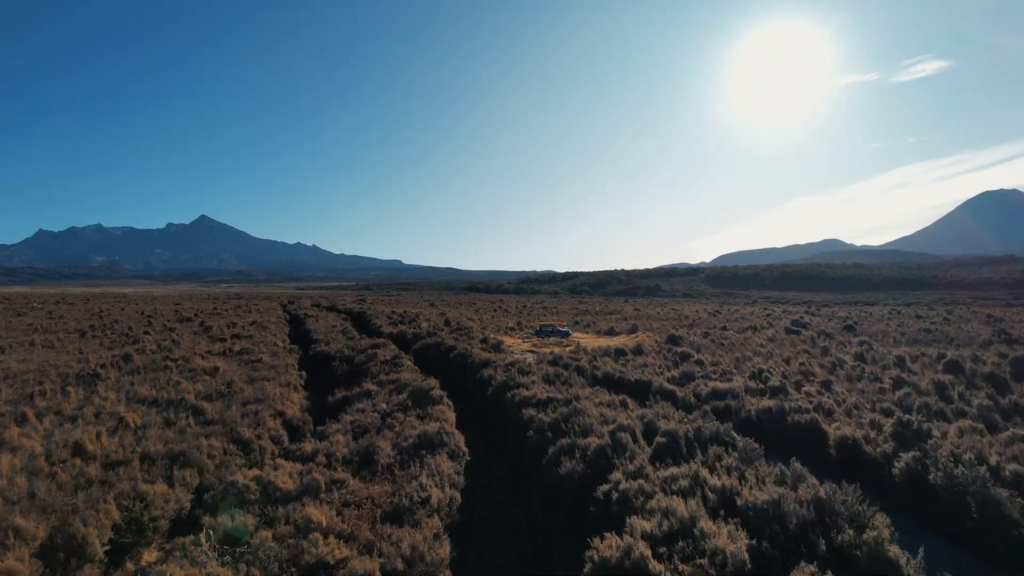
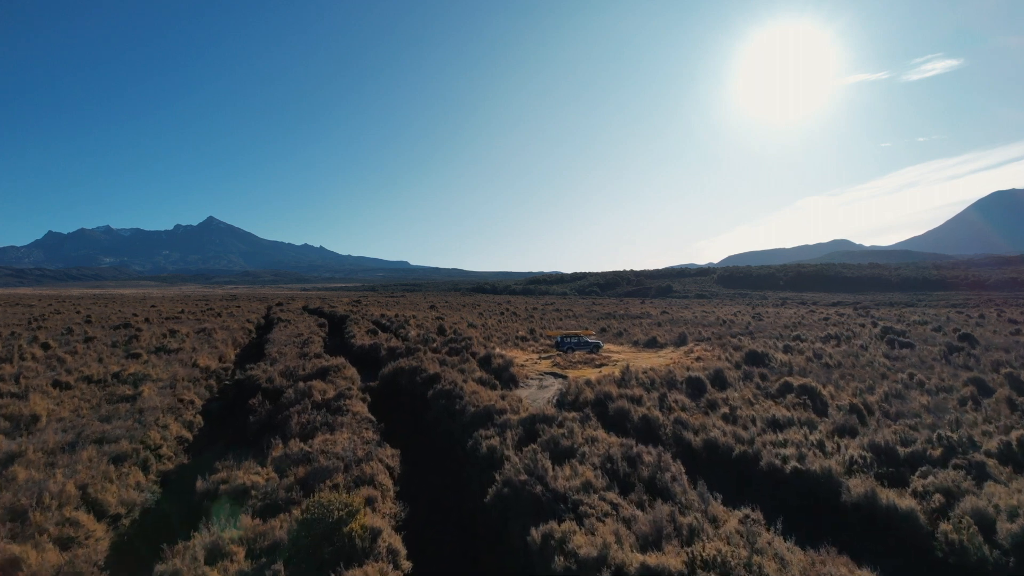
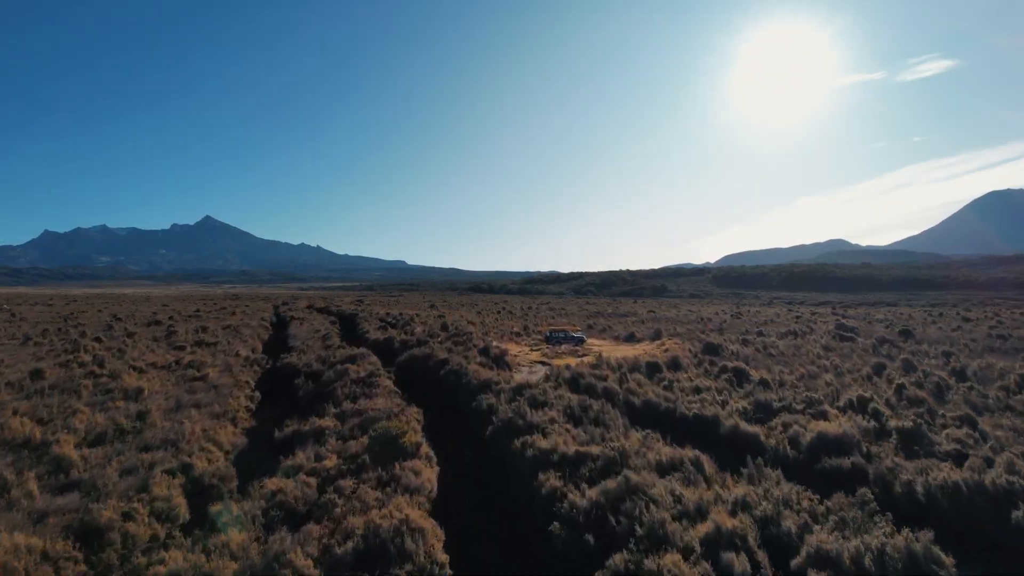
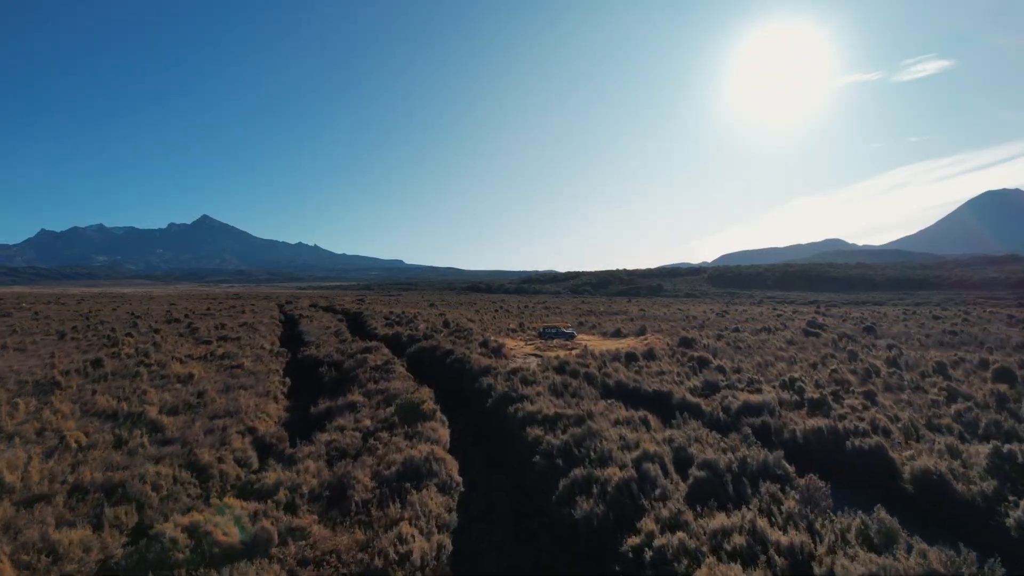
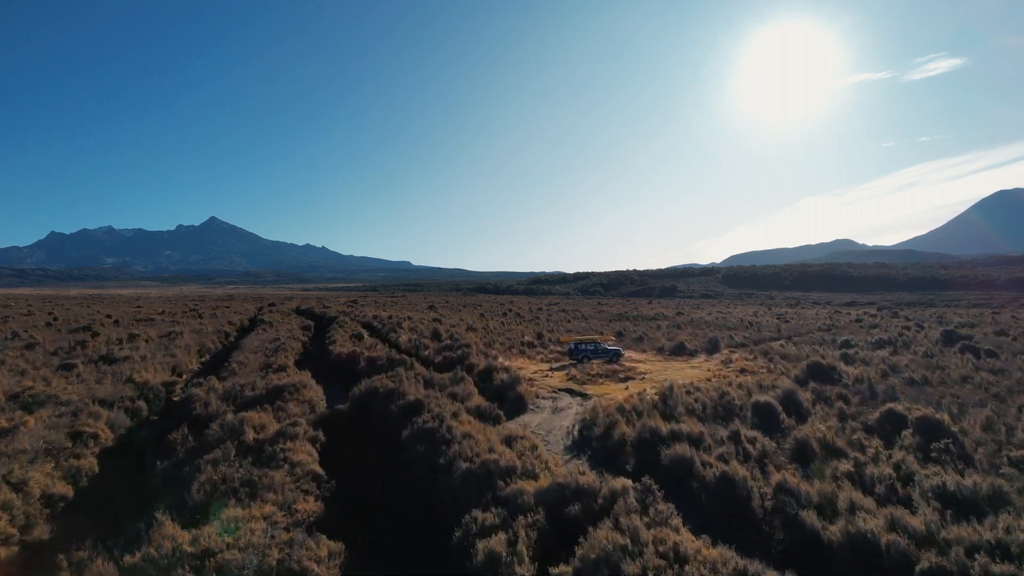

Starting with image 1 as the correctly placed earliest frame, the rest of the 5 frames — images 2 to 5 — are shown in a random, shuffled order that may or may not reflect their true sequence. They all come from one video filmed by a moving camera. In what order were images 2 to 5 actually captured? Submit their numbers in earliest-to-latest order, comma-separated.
4, 3, 2, 5
